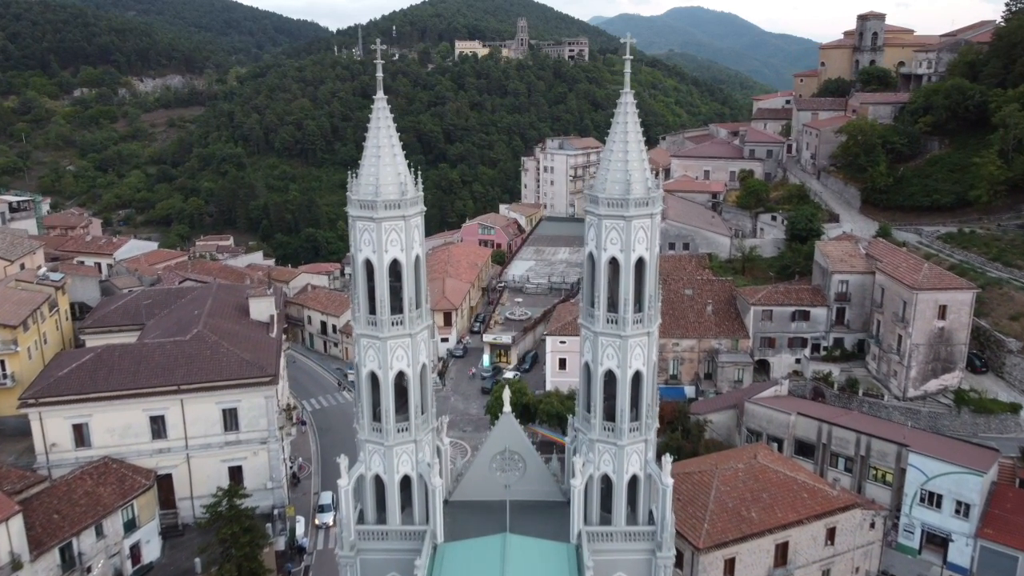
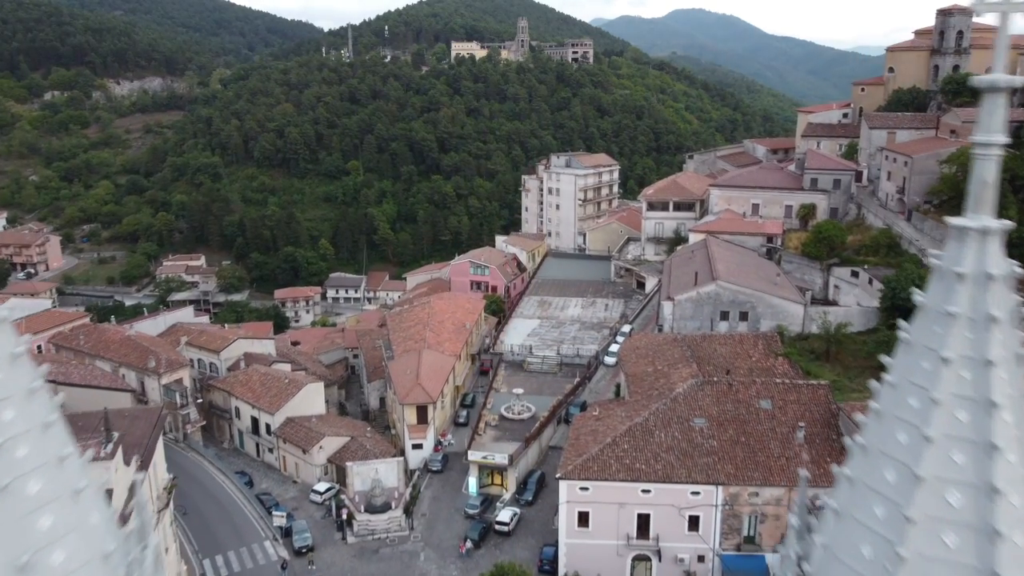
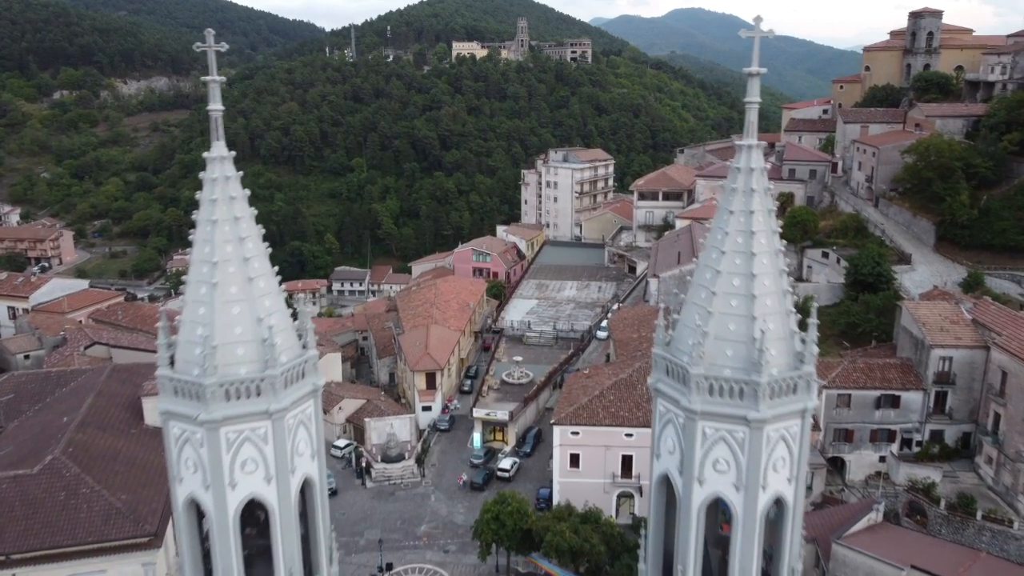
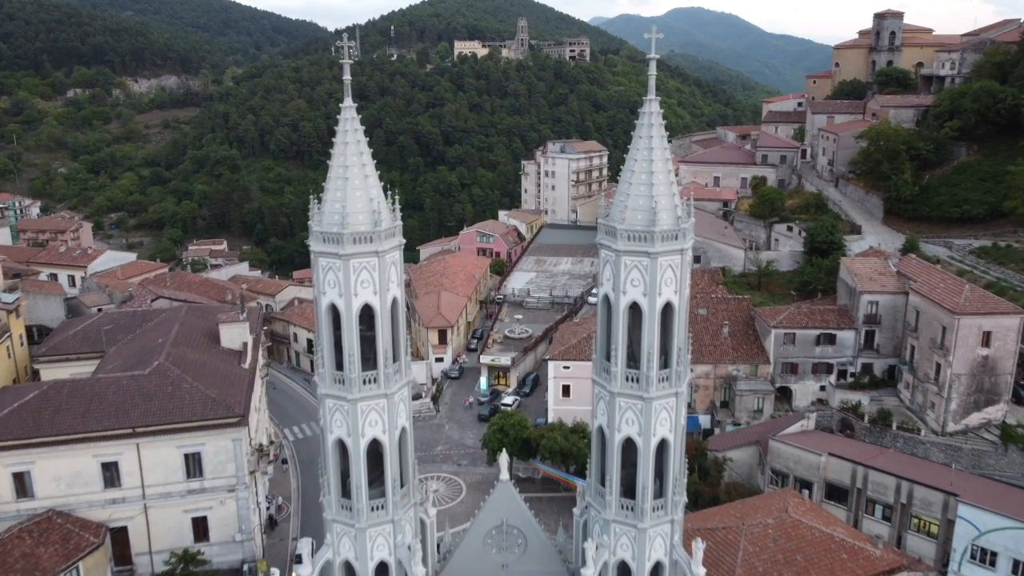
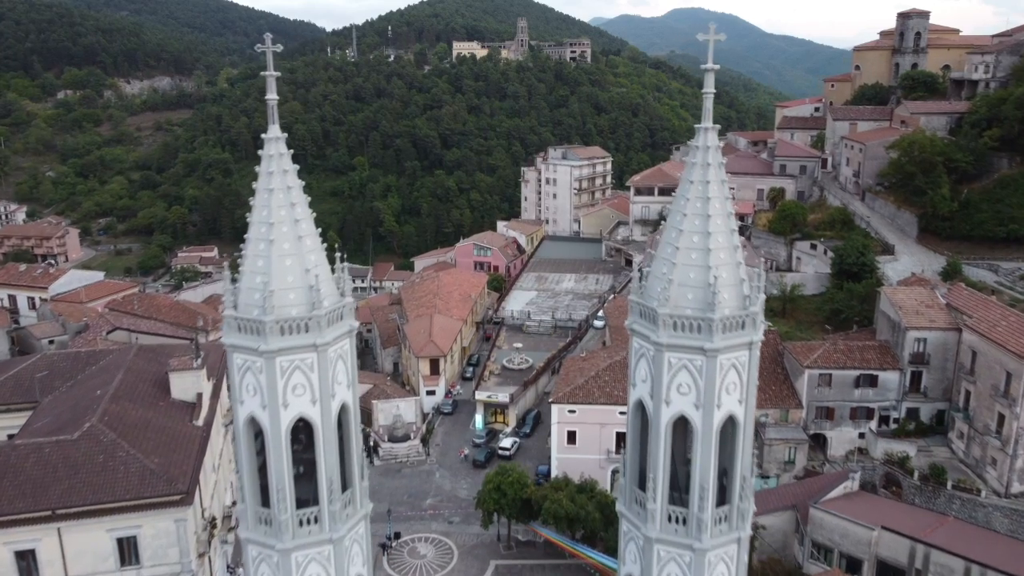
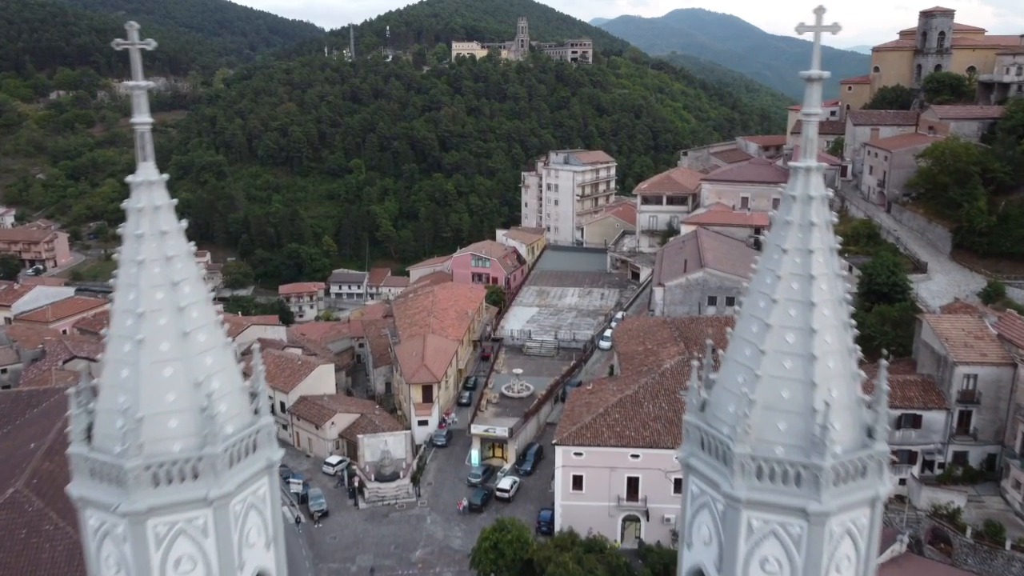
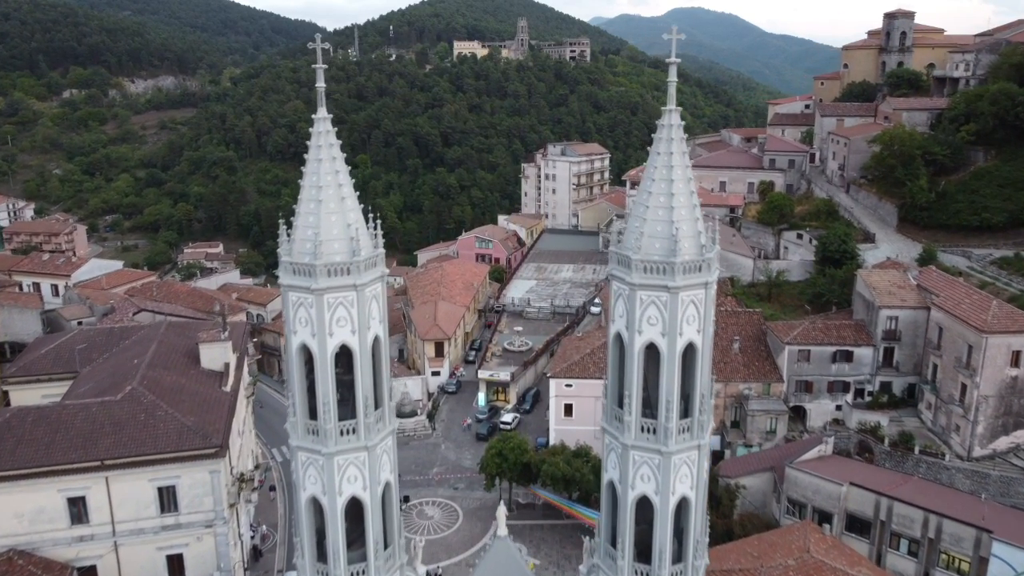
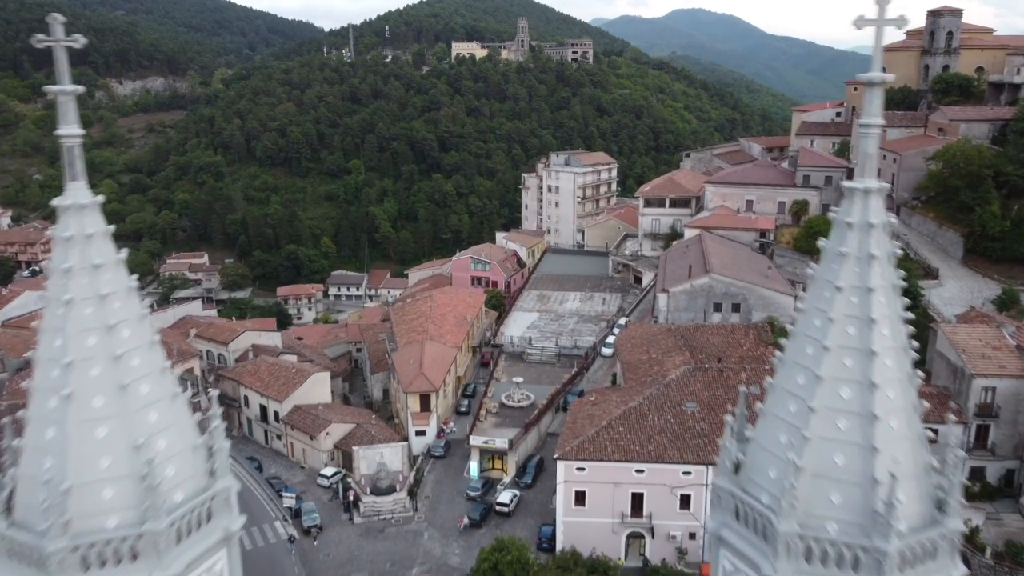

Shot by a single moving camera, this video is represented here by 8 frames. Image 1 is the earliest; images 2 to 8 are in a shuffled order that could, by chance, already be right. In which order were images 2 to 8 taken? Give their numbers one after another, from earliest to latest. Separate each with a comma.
4, 7, 5, 3, 6, 8, 2
